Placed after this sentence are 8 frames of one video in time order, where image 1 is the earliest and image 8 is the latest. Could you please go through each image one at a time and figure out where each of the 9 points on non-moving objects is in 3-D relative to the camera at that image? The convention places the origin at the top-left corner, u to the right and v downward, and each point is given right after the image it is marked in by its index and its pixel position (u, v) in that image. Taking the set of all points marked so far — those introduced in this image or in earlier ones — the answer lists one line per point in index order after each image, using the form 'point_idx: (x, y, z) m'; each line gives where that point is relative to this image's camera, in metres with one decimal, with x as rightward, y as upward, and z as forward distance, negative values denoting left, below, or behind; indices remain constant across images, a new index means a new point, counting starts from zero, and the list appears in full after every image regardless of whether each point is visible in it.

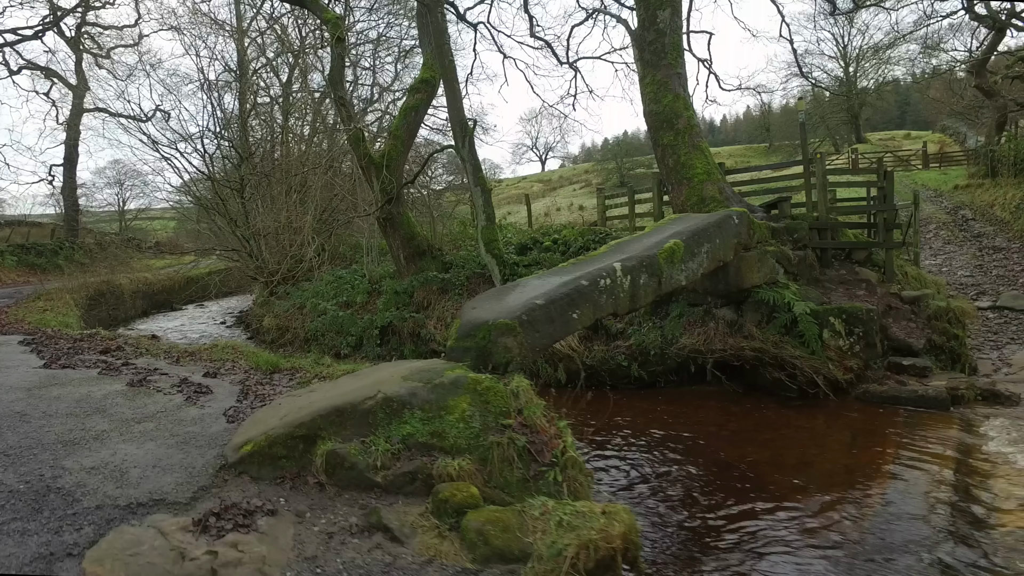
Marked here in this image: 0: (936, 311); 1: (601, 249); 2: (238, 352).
0: (+5.5, -0.3, +9.4) m
1: (+0.9, +0.4, +7.0) m
2: (-2.9, -0.7, +7.6) m
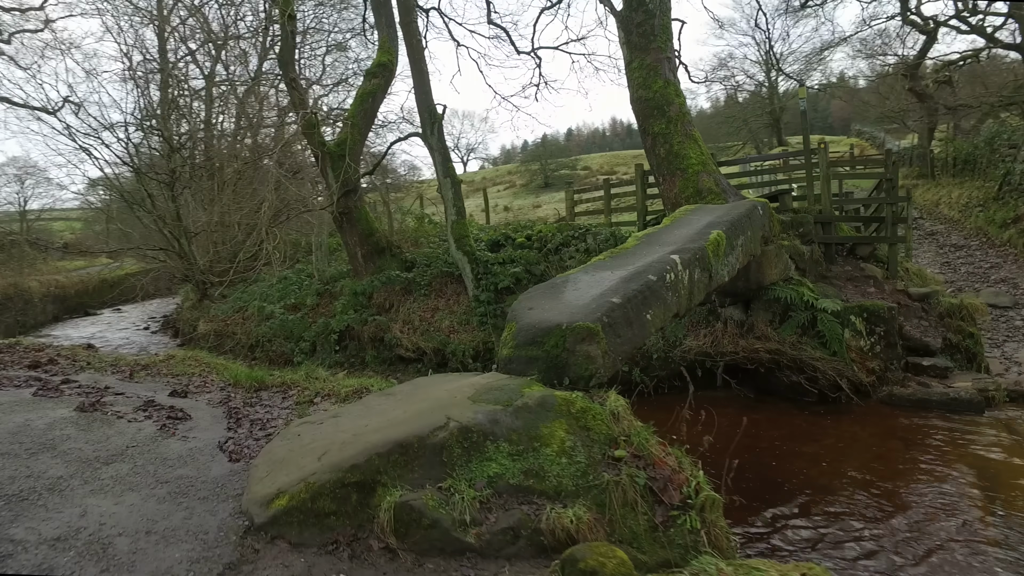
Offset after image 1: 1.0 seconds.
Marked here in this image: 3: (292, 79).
0: (+5.4, -0.3, +9.0) m
1: (+1.0, +0.4, +6.2) m
2: (-2.8, -0.7, +6.4) m
3: (-3.7, +3.5, +12.0) m
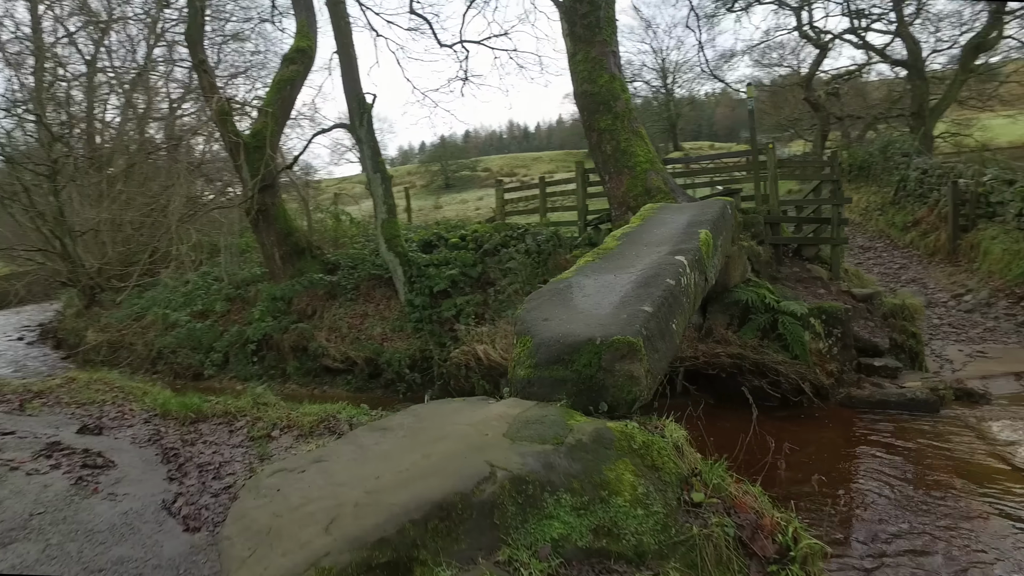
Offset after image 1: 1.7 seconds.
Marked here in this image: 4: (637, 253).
0: (+4.8, -0.3, +9.0) m
1: (+0.8, +0.4, +5.7) m
2: (-3.0, -0.8, +5.3) m
3: (-4.7, +3.4, +10.8) m
4: (+0.9, +0.3, +5.0) m
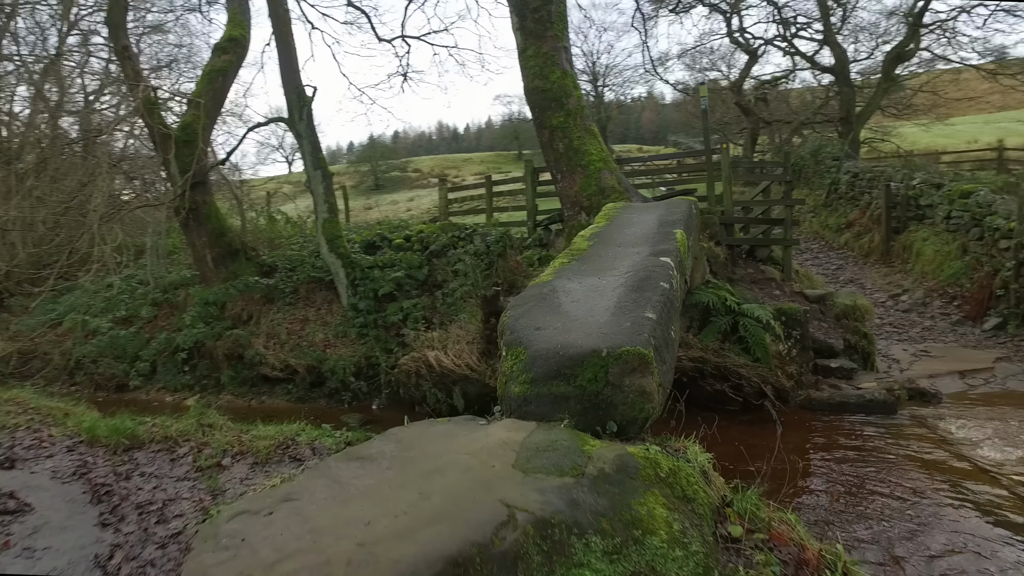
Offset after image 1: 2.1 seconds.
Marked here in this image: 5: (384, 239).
0: (+4.2, -0.3, +9.1) m
1: (+0.5, +0.4, +5.4) m
2: (-3.2, -0.8, +4.7) m
3: (-5.4, +3.3, +10.0) m
4: (+0.7, +0.2, +4.7) m
5: (-2.0, +0.8, +11.3) m
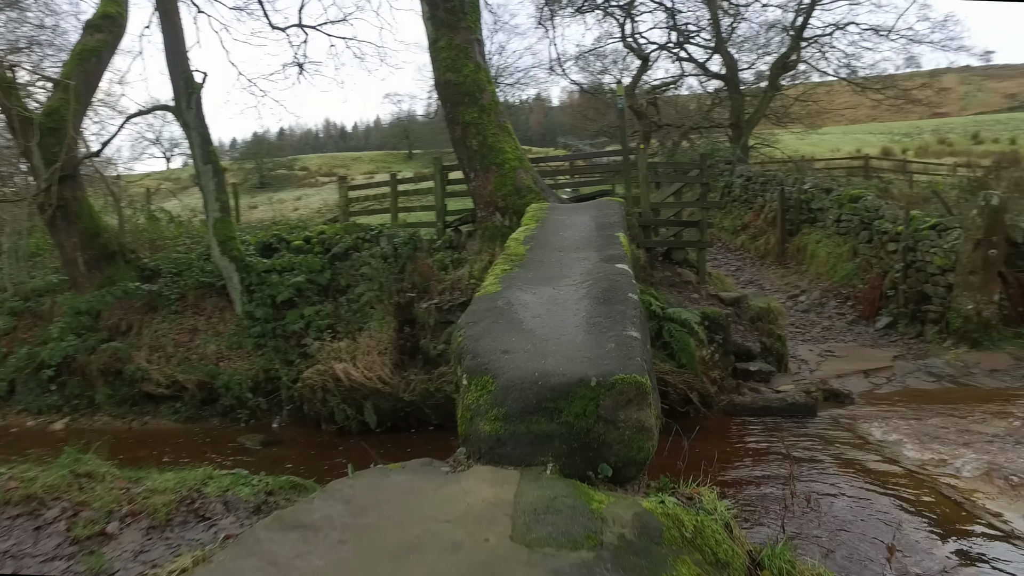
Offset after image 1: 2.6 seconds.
0: (+3.1, -0.3, +9.2) m
1: (0.0, +0.3, +4.9) m
2: (-3.5, -0.9, +3.7) m
3: (-6.5, +3.2, +8.6) m
4: (+0.3, +0.2, +4.3) m
5: (-3.3, +0.7, +10.5) m
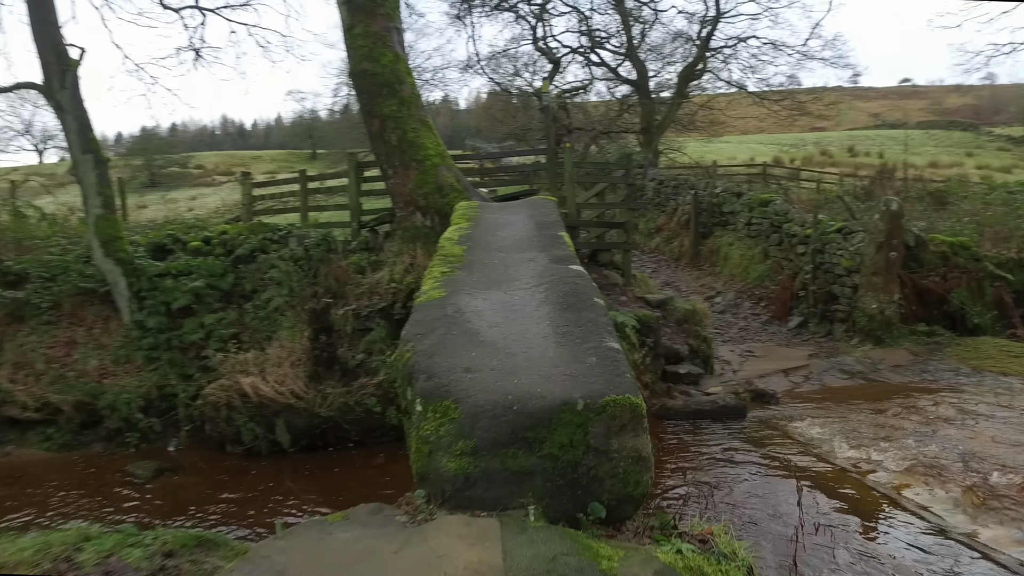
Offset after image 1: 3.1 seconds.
0: (+2.1, -0.3, +9.1) m
1: (-0.4, +0.3, +4.5) m
2: (-3.8, -0.9, +2.8) m
3: (-7.4, +3.1, +7.3) m
4: (0.0, +0.2, +3.9) m
5: (-4.4, +0.6, +9.5) m
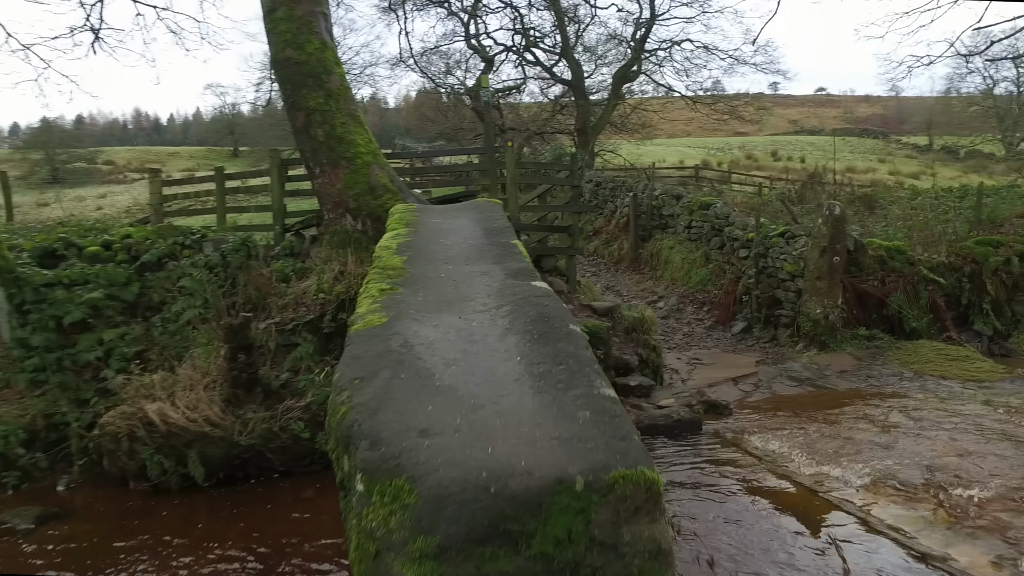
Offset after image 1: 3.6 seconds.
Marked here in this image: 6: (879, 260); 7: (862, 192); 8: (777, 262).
0: (+1.4, -0.4, +8.7) m
1: (-0.7, +0.2, +3.9) m
2: (-3.9, -1.0, +1.9) m
3: (-7.9, +3.0, +6.1) m
4: (-0.3, +0.1, +3.4) m
5: (-5.2, +0.5, +8.6) m
6: (+5.1, +0.4, +10.0) m
7: (+7.2, +2.0, +14.8) m
8: (+3.8, +0.4, +10.2) m
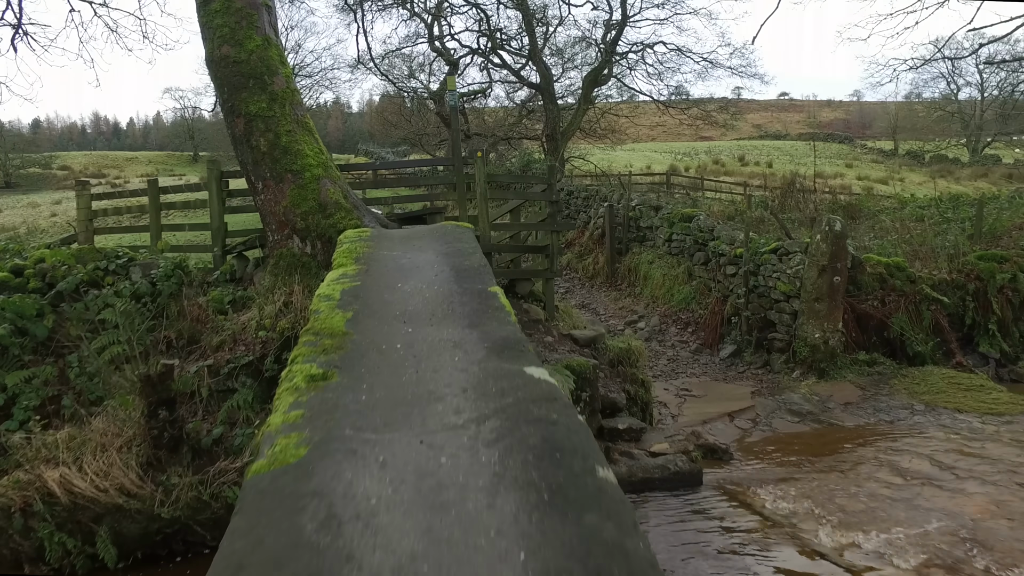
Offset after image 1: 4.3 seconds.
0: (+1.1, -0.7, +7.9) m
1: (-0.7, -0.1, +3.0) m
2: (-3.8, -1.3, +0.9) m
3: (-8.1, +2.7, +4.8) m
4: (-0.3, -0.2, +2.5) m
5: (-5.5, +0.2, +7.4) m
6: (+4.8, +0.1, +9.3) m
7: (+6.6, +1.7, +14.2) m
8: (+3.4, +0.1, +9.5) m
